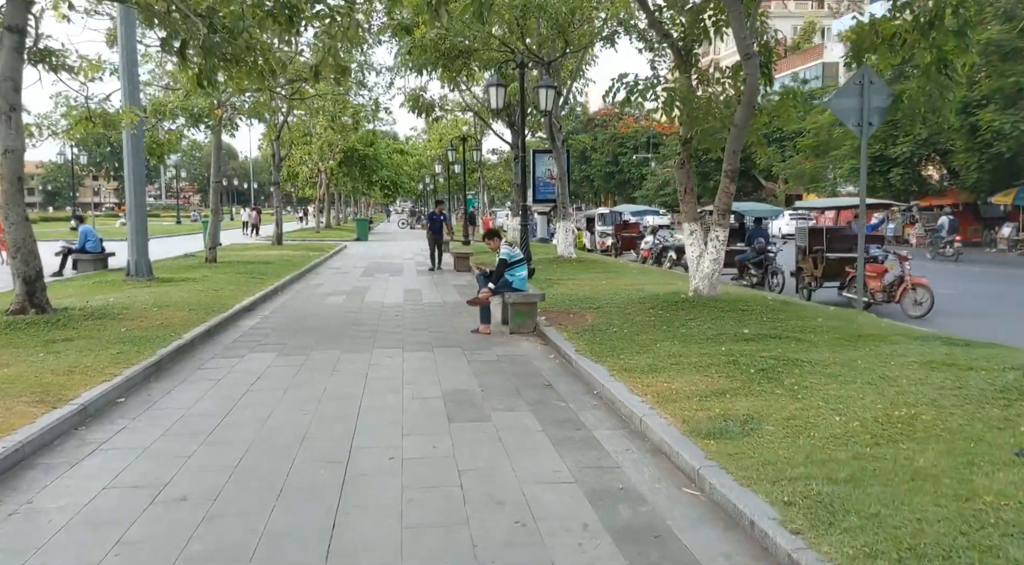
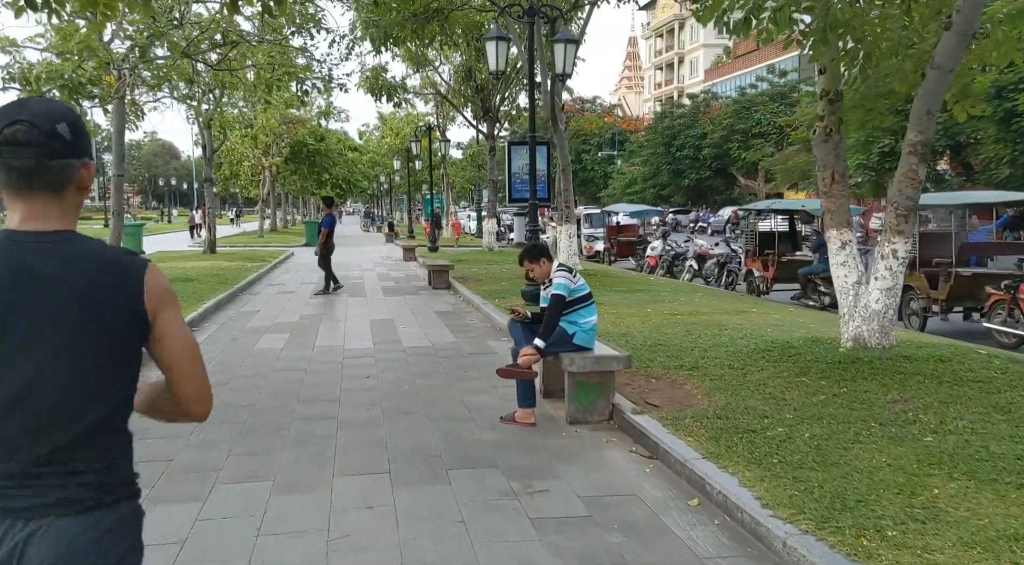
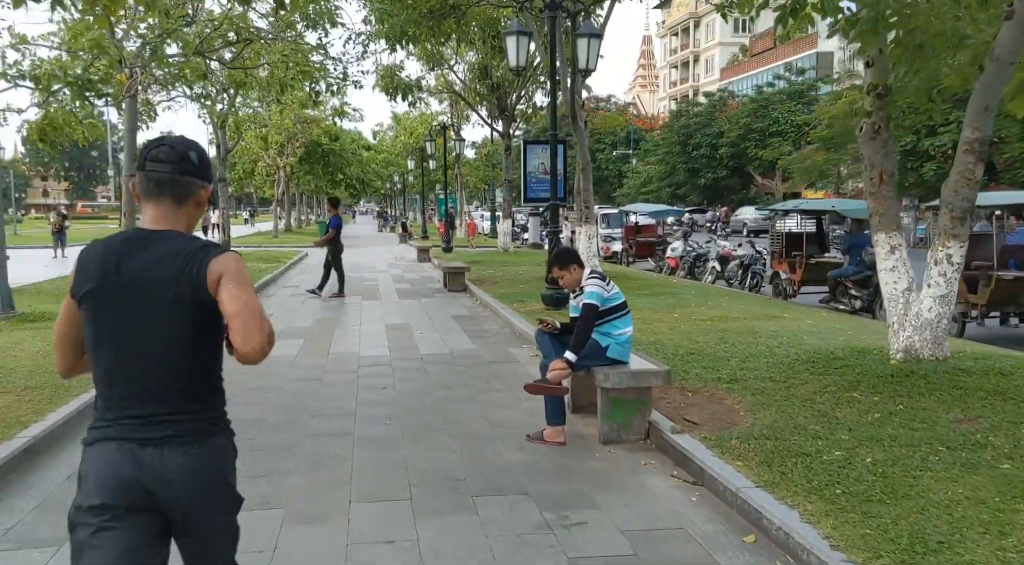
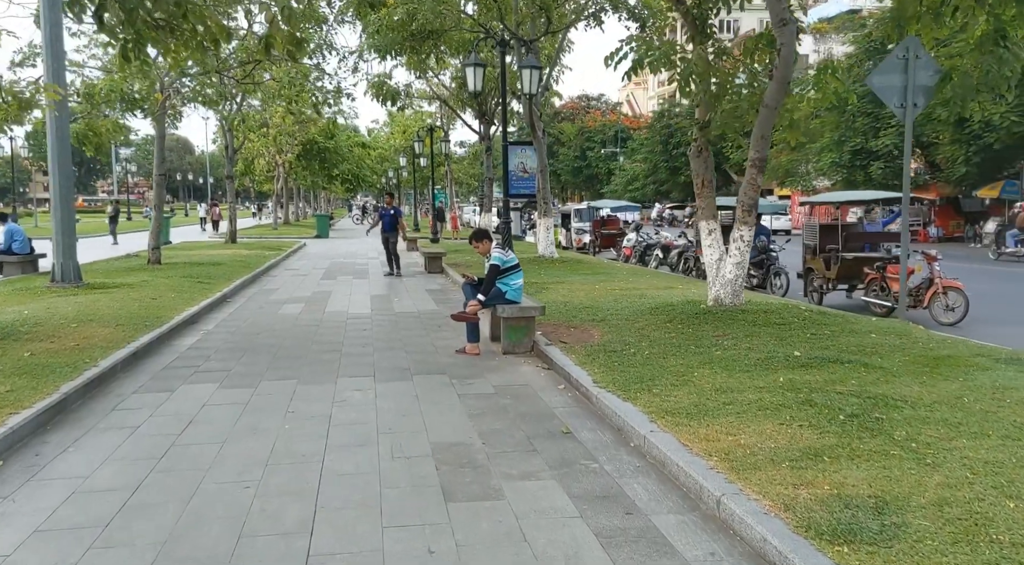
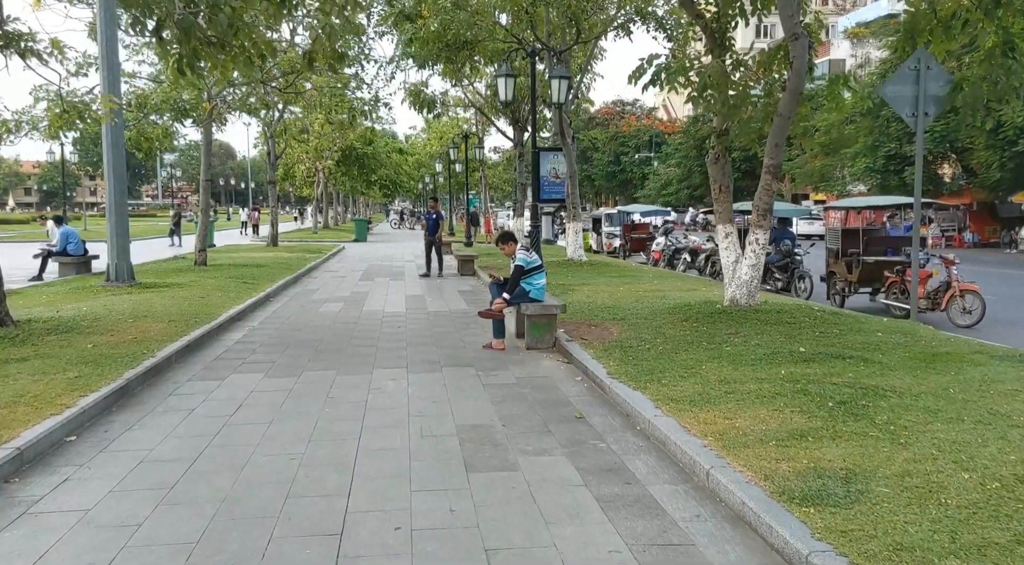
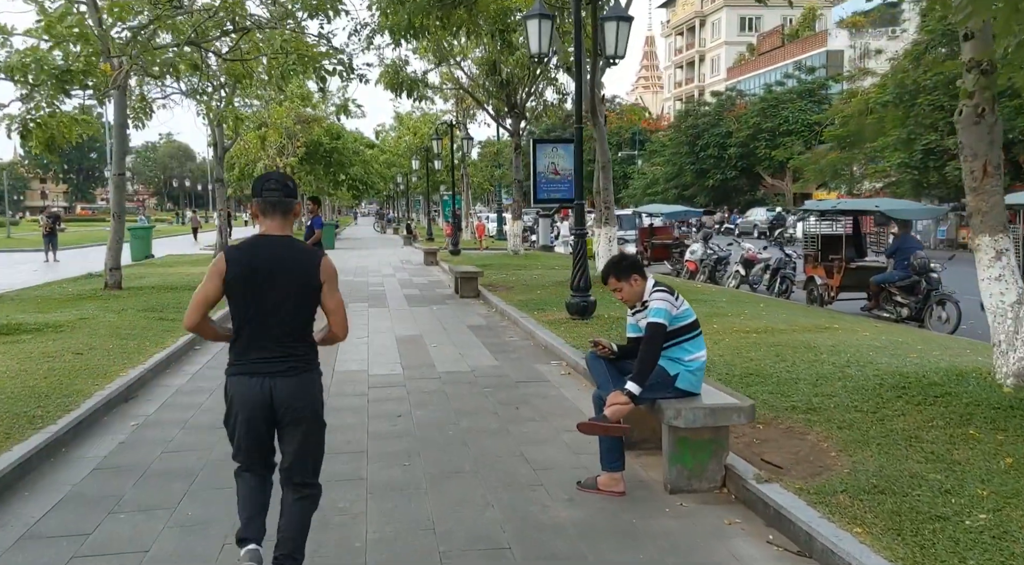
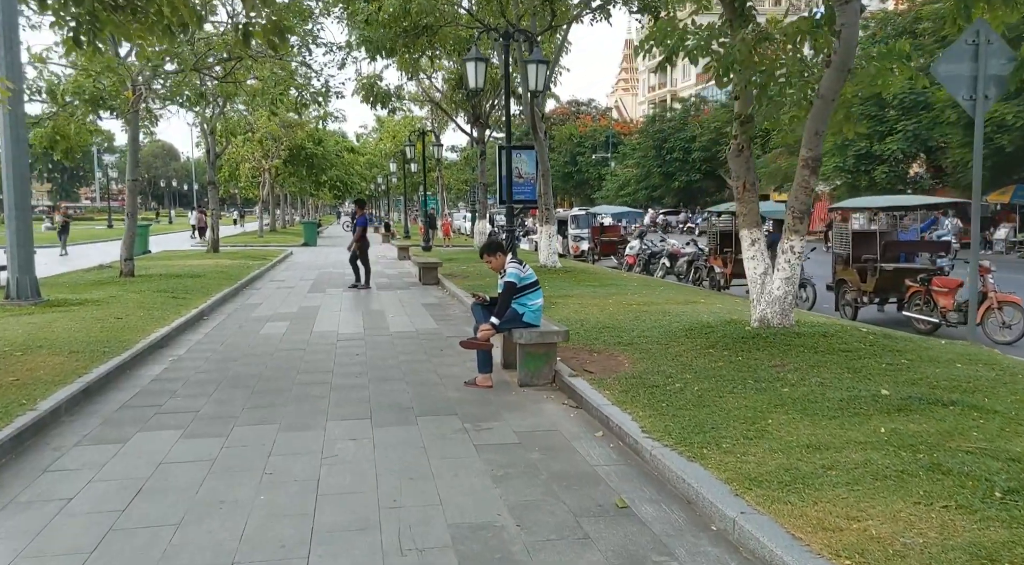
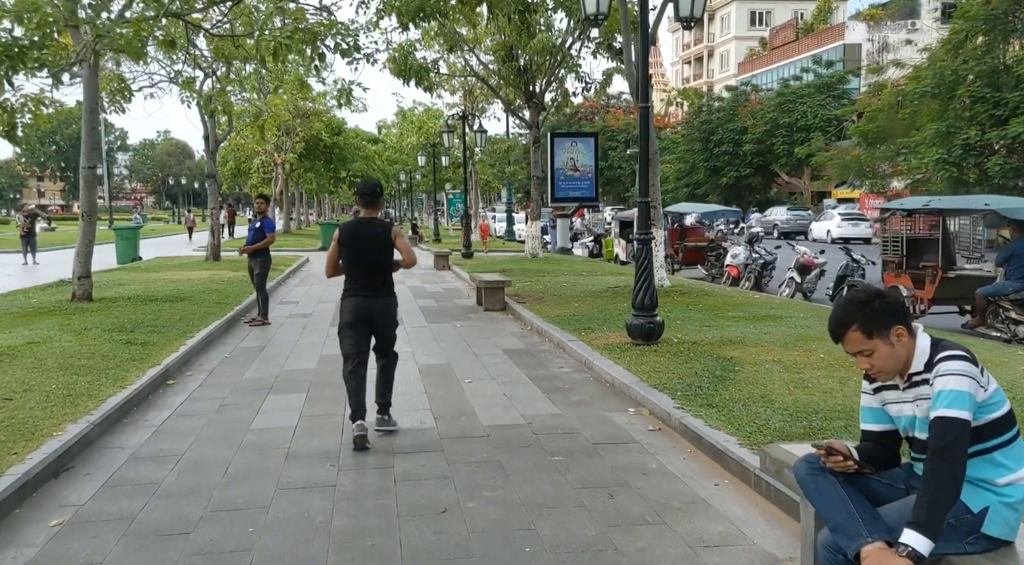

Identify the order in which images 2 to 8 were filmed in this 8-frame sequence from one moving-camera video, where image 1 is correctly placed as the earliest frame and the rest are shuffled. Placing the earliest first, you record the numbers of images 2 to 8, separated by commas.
5, 4, 7, 2, 3, 6, 8
